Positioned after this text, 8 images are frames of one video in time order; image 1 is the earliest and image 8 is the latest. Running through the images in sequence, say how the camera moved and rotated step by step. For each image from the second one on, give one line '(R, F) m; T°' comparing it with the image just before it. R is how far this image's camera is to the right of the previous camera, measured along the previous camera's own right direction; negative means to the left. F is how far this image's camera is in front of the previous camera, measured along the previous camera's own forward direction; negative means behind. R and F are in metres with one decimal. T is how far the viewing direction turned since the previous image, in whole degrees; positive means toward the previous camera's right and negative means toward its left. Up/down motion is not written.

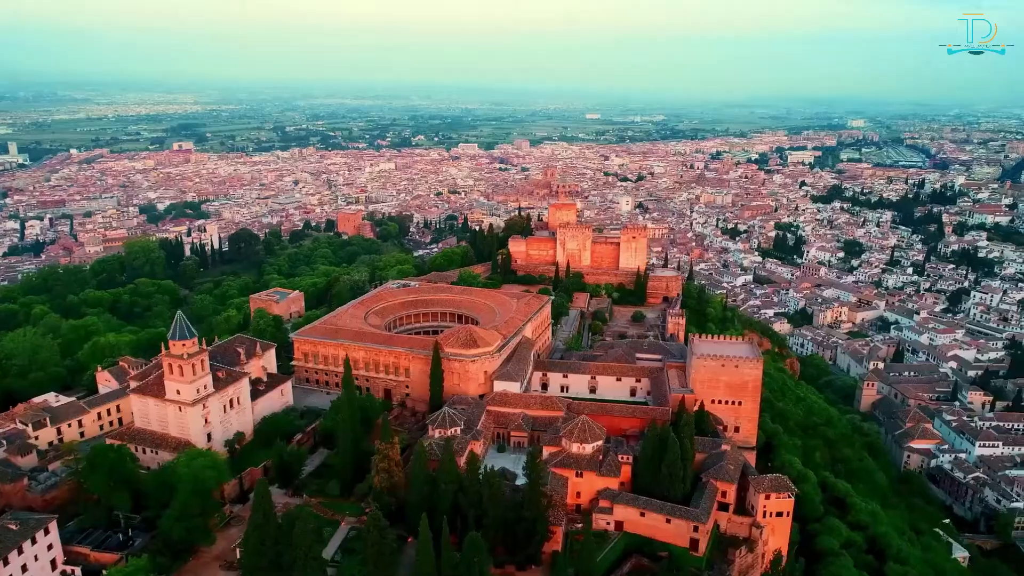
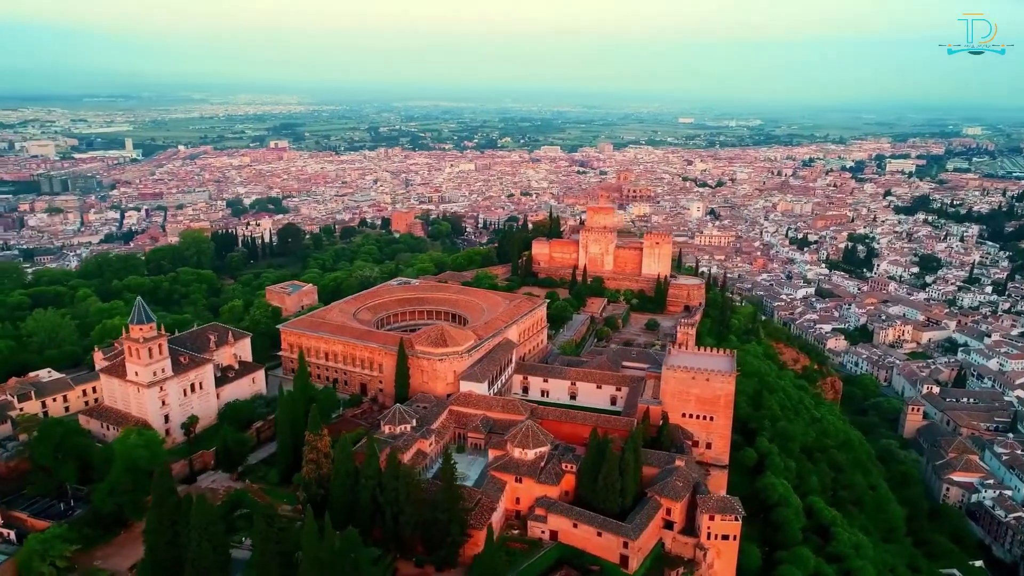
(+4.6, +0.5) m; -7°
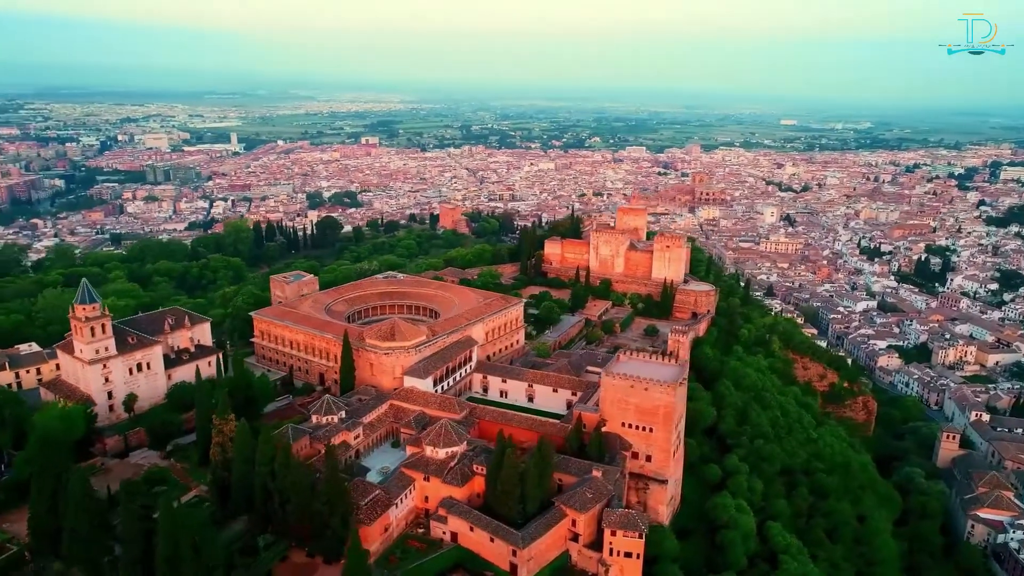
(+5.7, +0.8) m; -7°
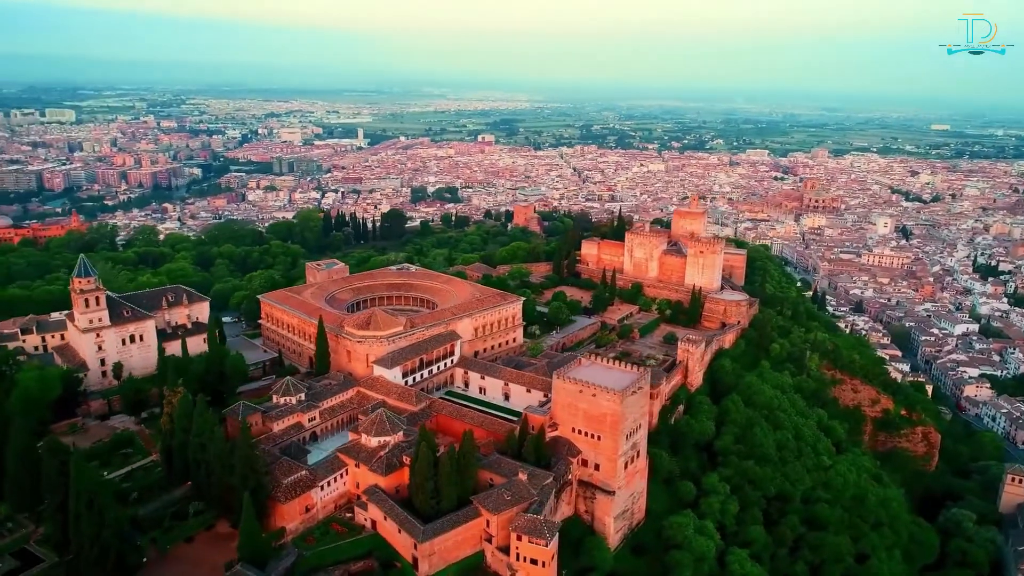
(+5.9, +0.7) m; -10°
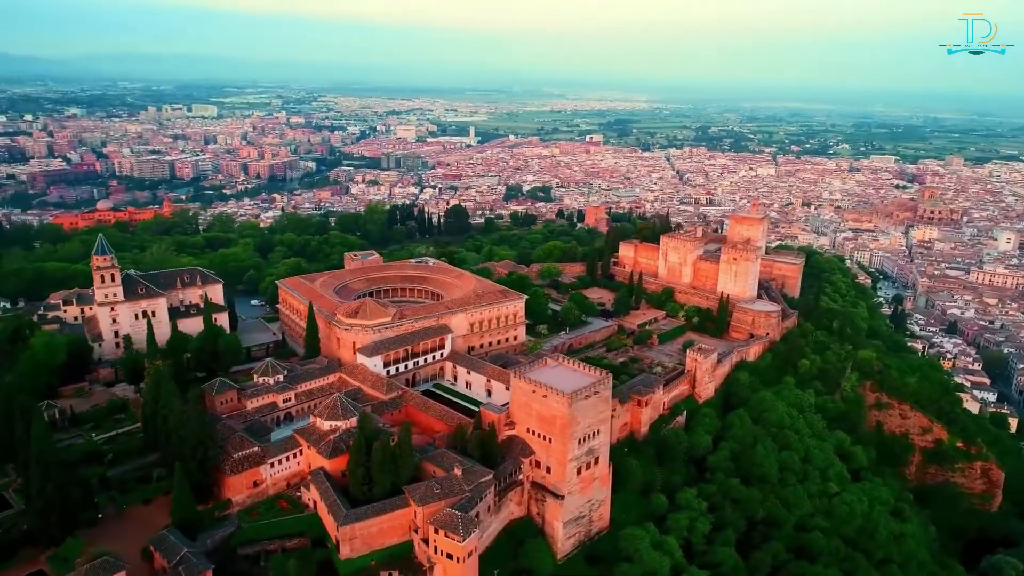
(+5.3, +0.5) m; -9°
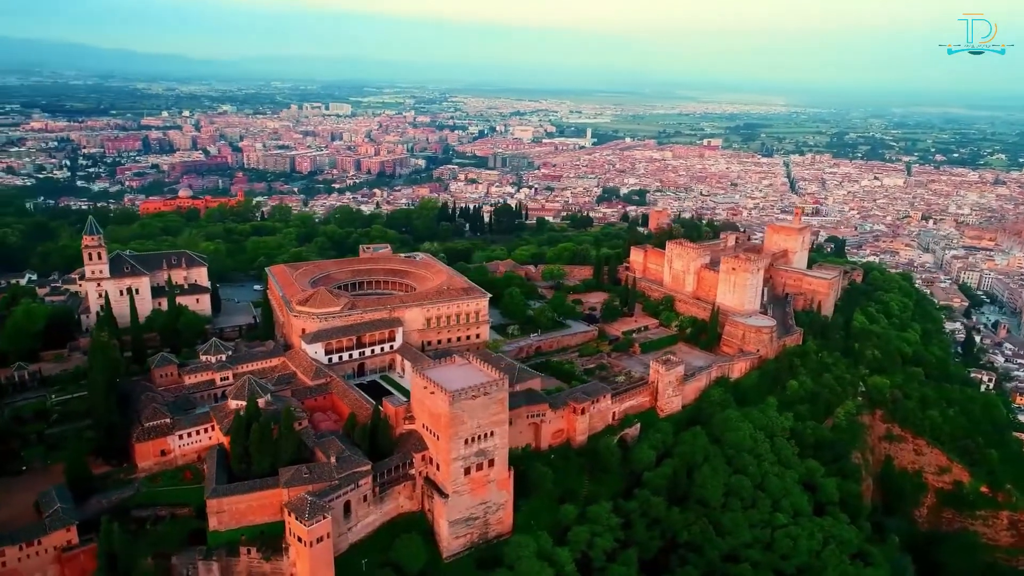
(+7.7, +0.8) m; -10°
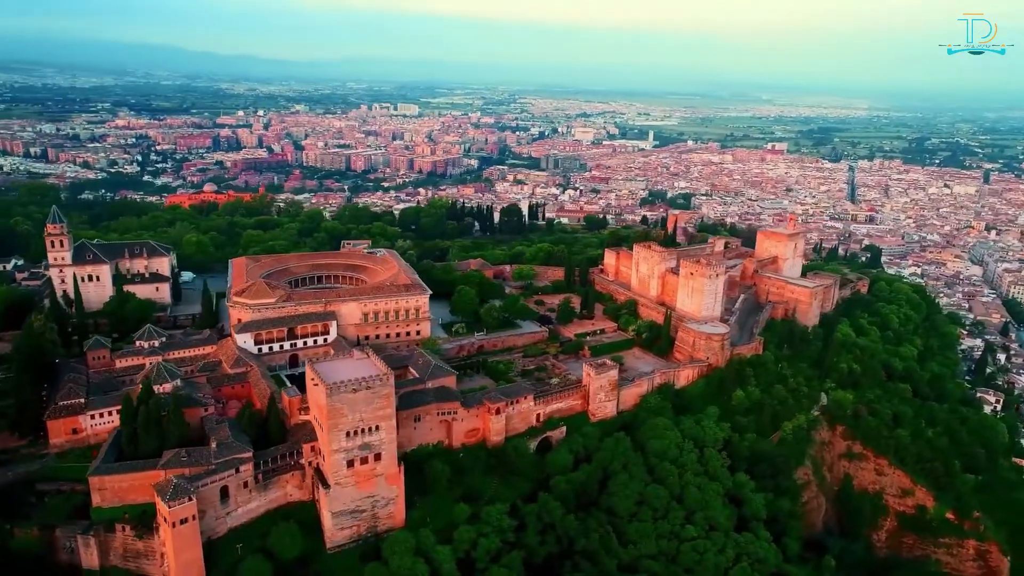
(+6.2, +0.4) m; -6°
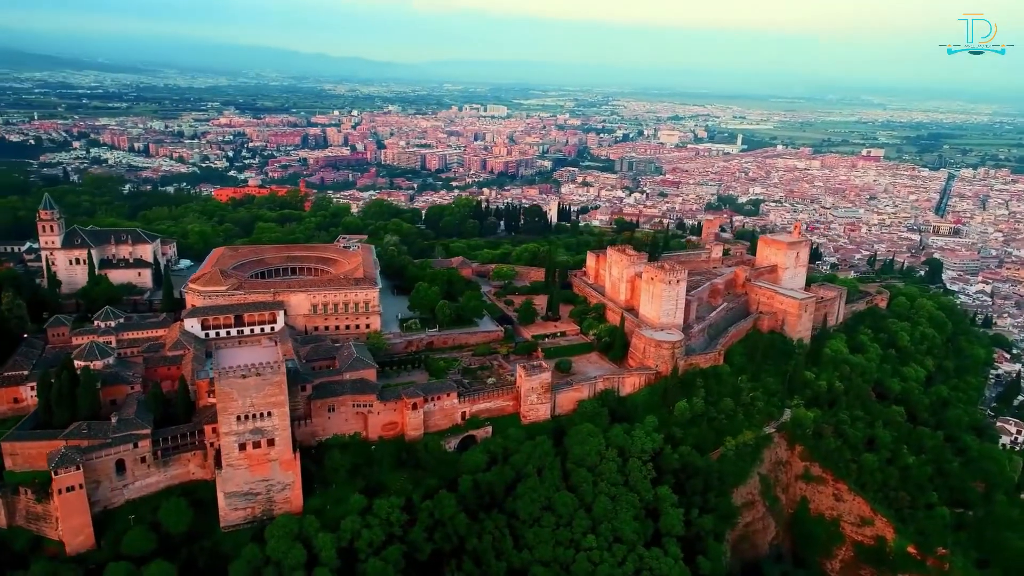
(+7.0, +0.5) m; -7°
